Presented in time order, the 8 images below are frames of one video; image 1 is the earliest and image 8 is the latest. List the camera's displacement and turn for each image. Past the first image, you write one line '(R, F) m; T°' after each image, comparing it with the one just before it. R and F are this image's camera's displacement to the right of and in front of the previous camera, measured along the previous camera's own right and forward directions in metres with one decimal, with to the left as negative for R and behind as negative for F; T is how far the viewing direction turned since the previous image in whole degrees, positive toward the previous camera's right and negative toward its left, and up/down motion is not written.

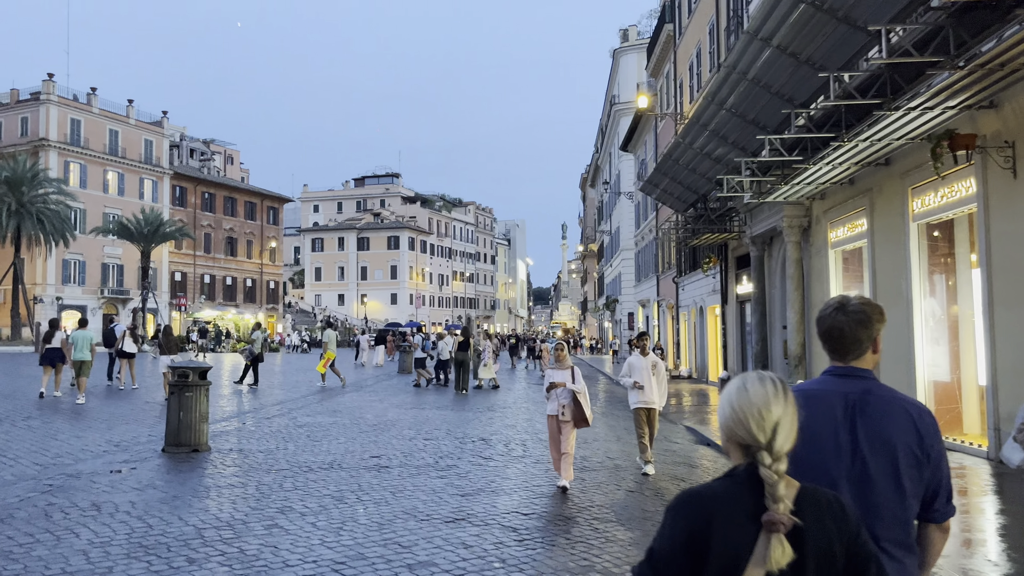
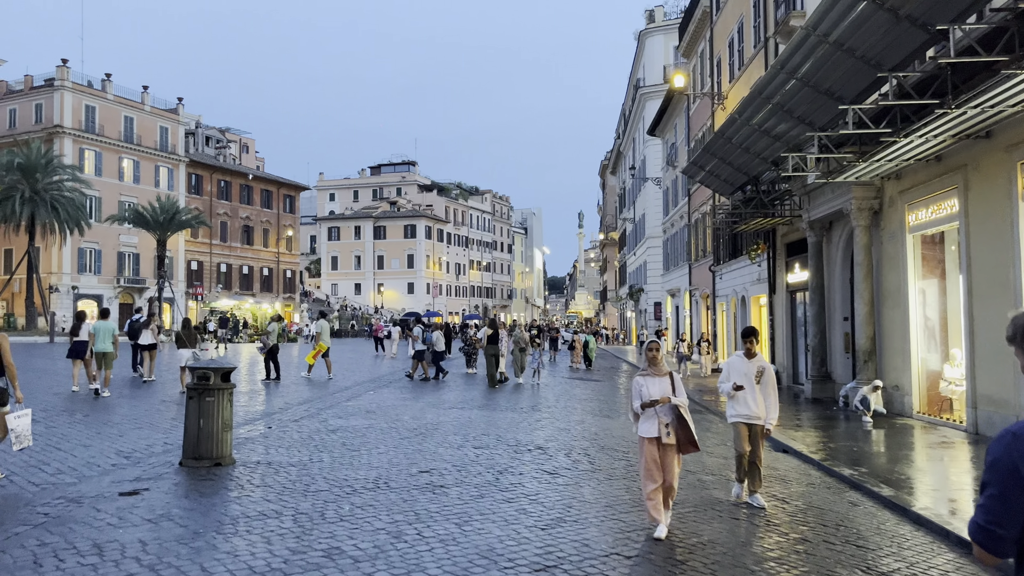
(-0.6, +1.4) m; -1°
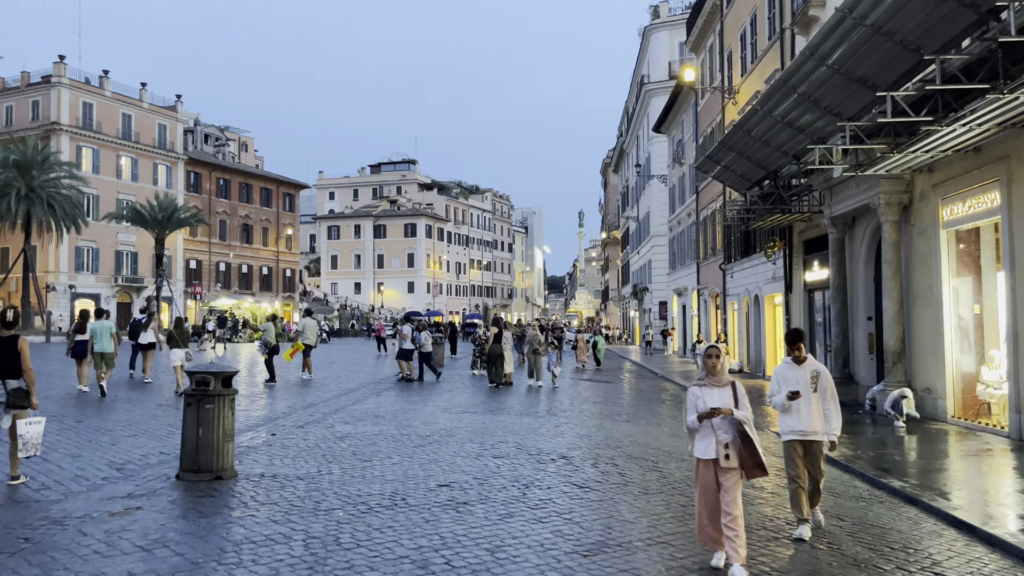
(-0.3, +0.7) m; 0°
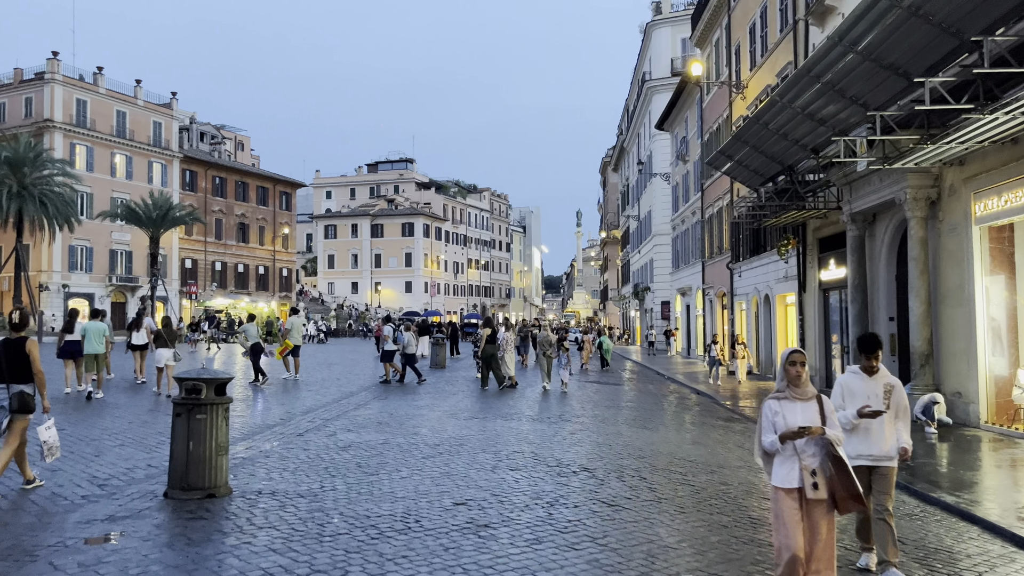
(-0.2, +0.7) m; 0°
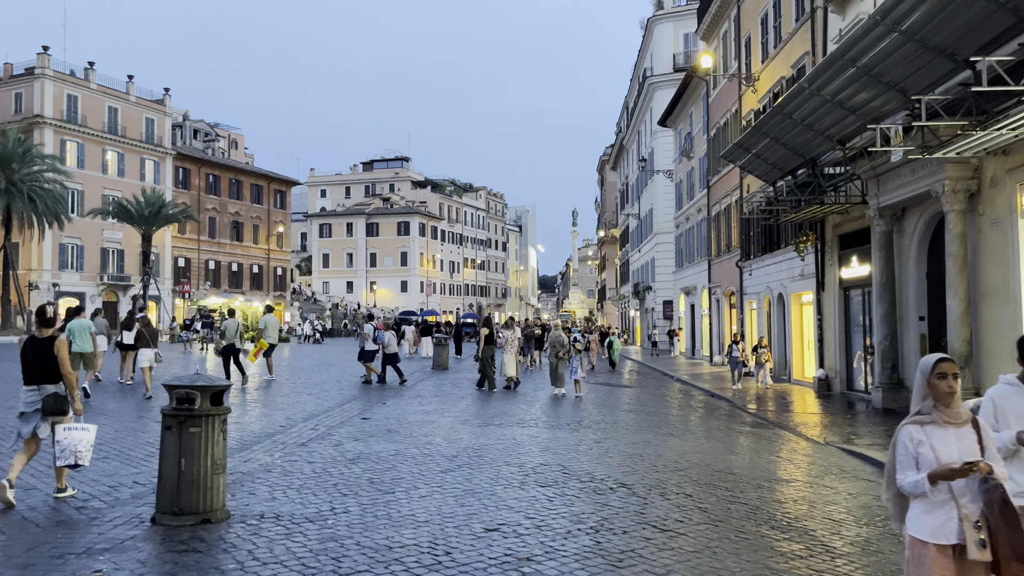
(-0.3, +0.9) m; 0°
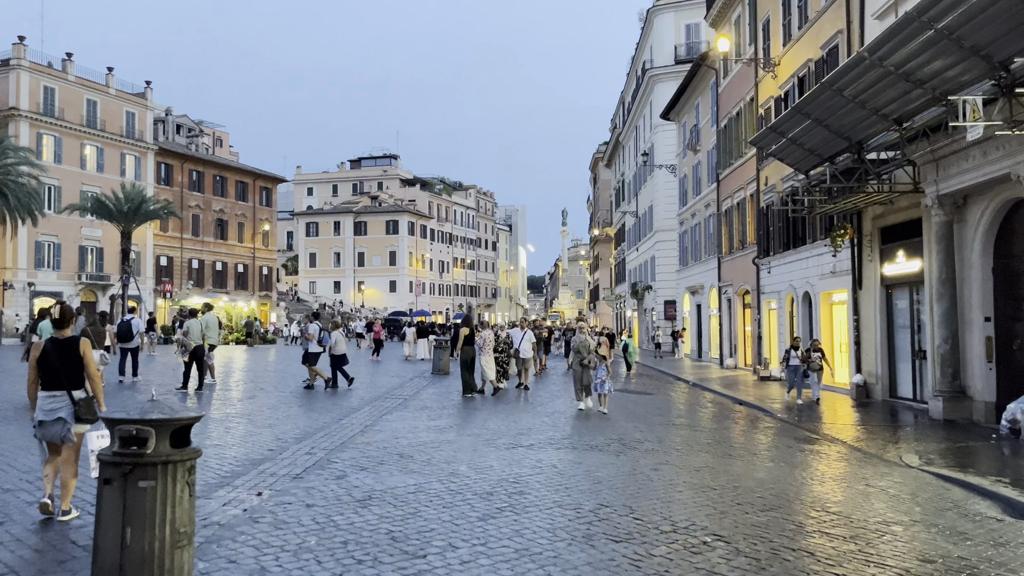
(-0.6, +1.9) m; +1°
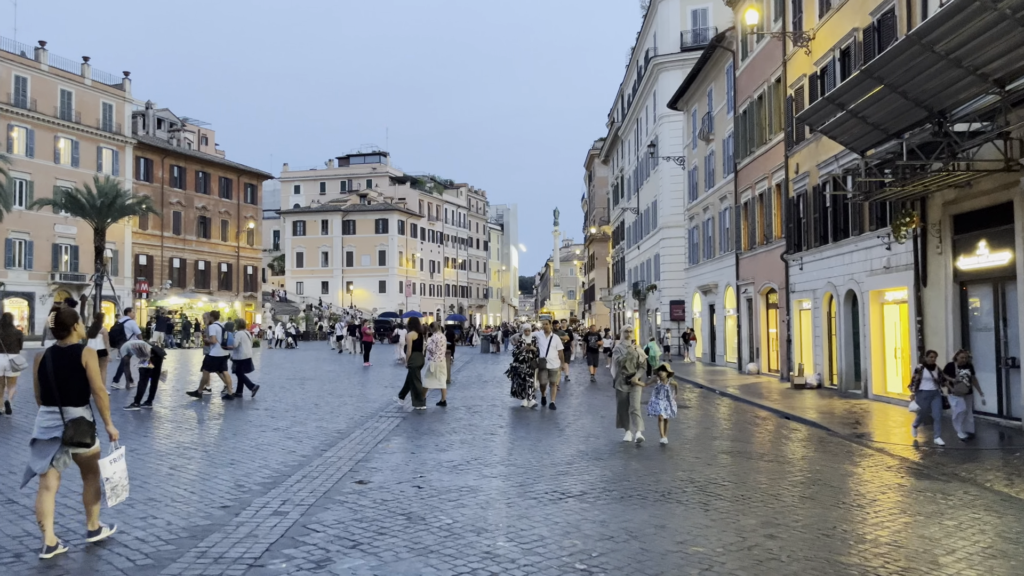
(-0.5, +2.7) m; +1°
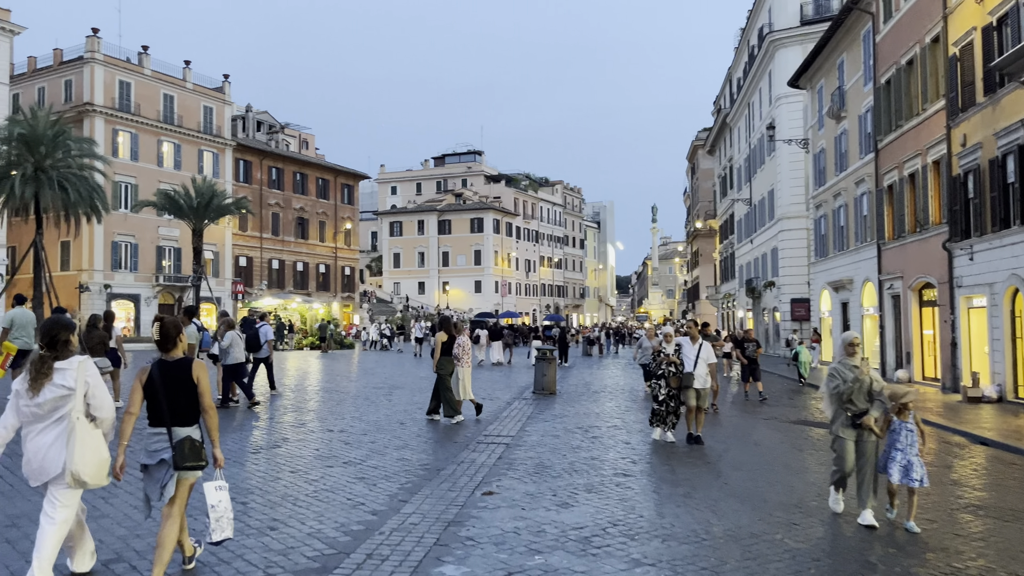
(-0.5, +2.7) m; -7°
